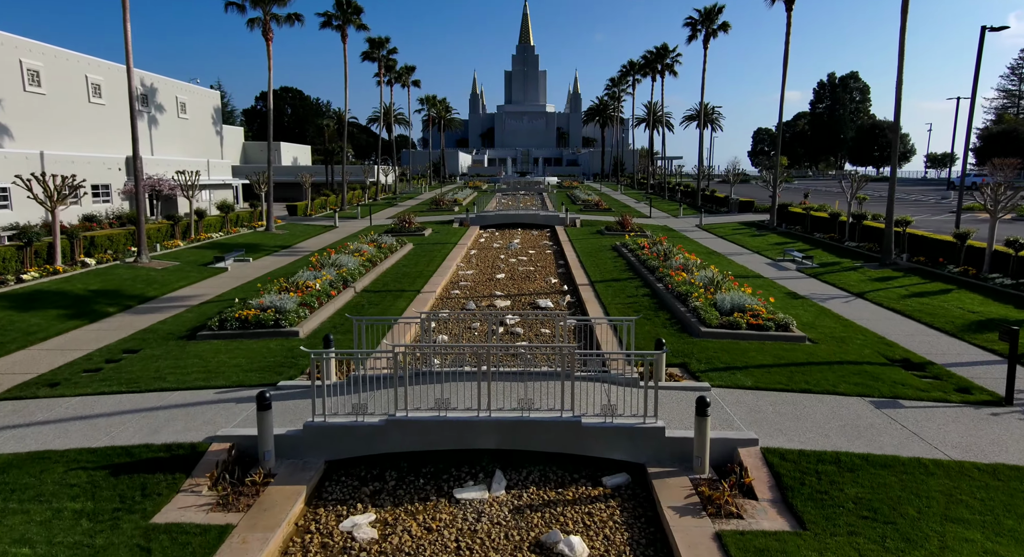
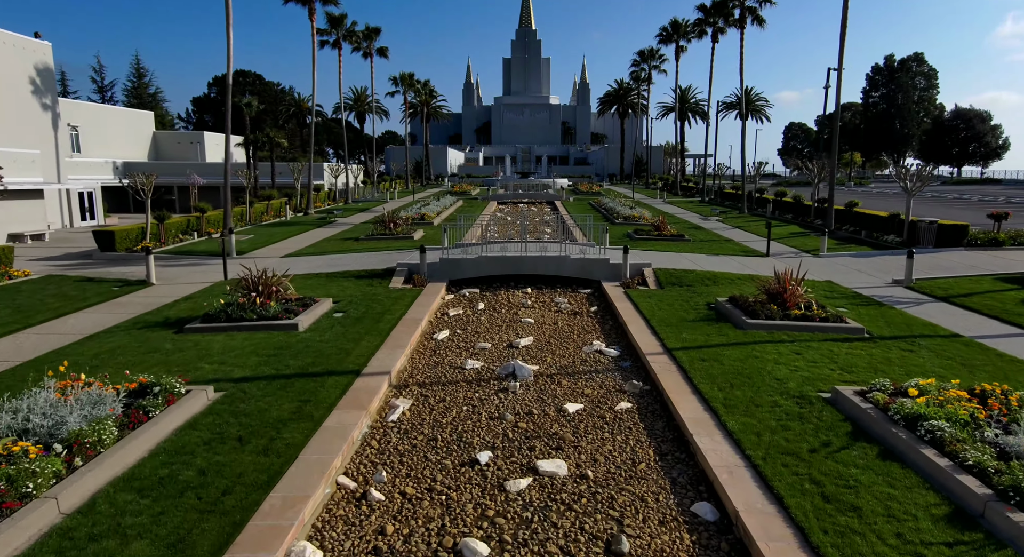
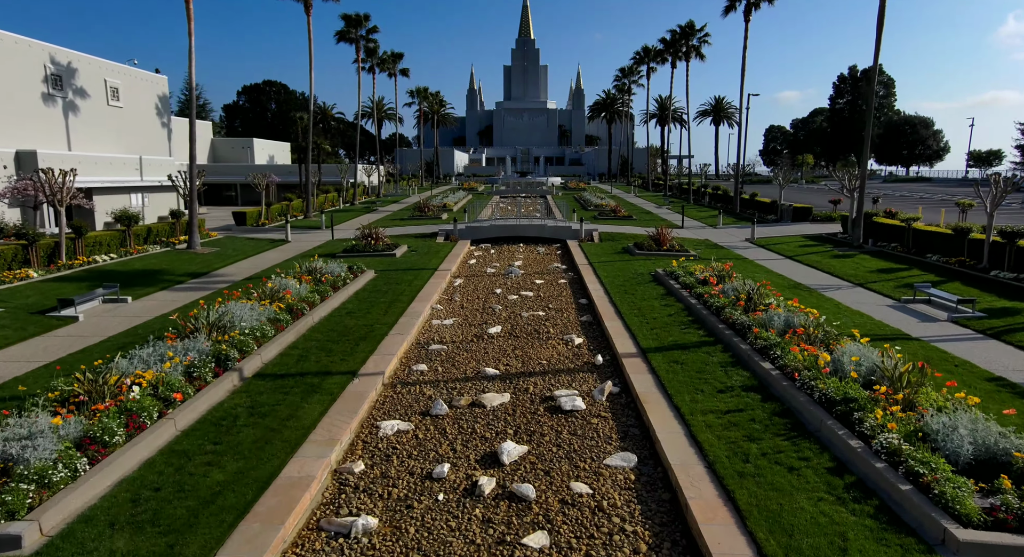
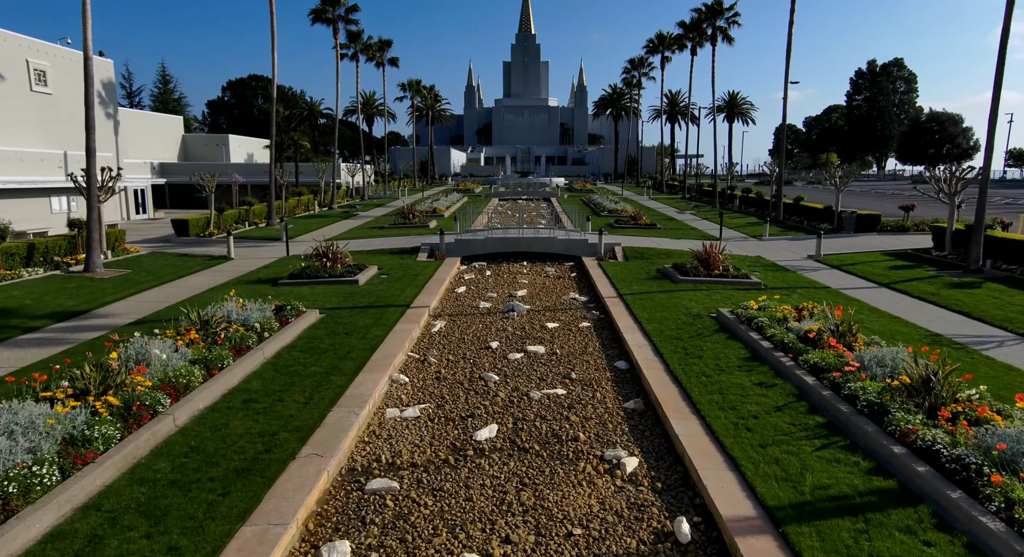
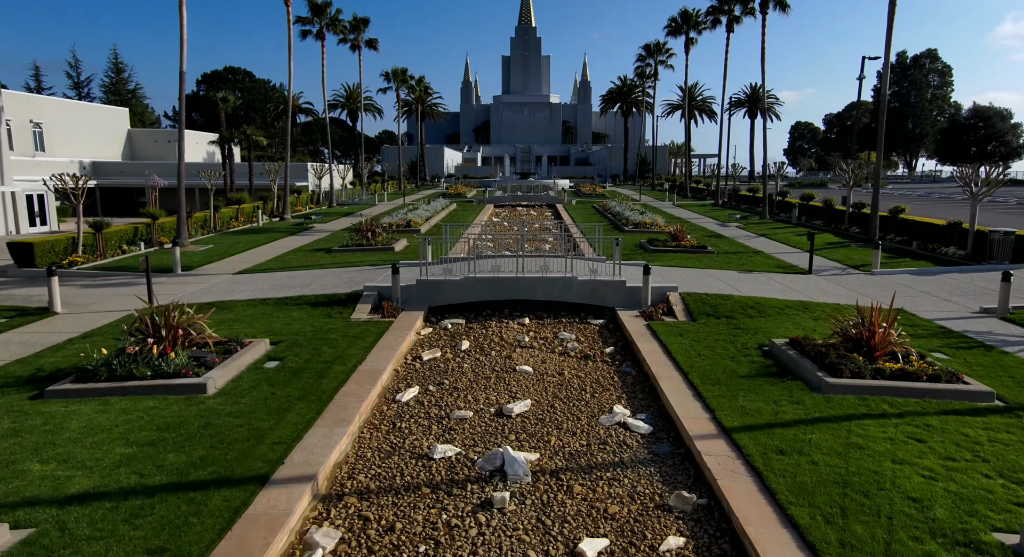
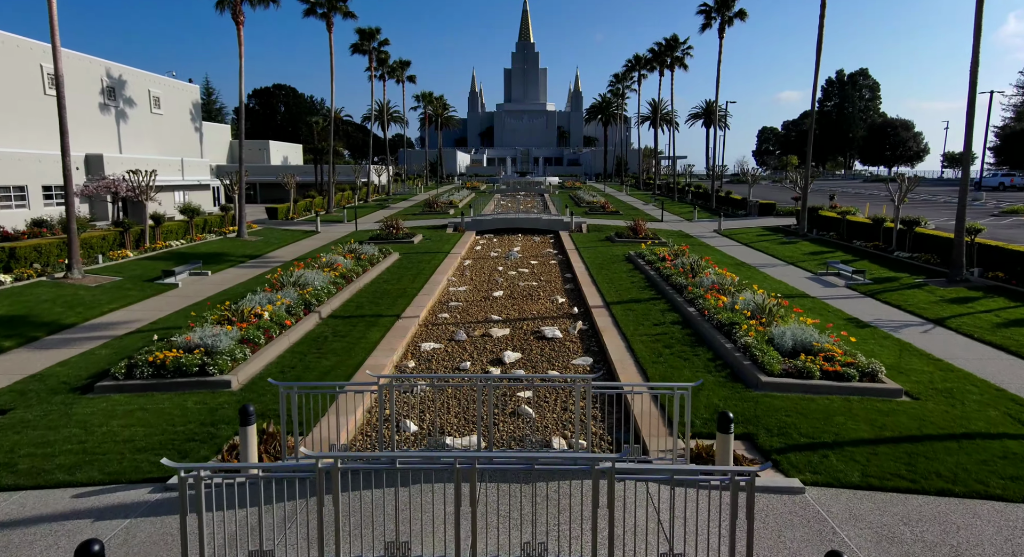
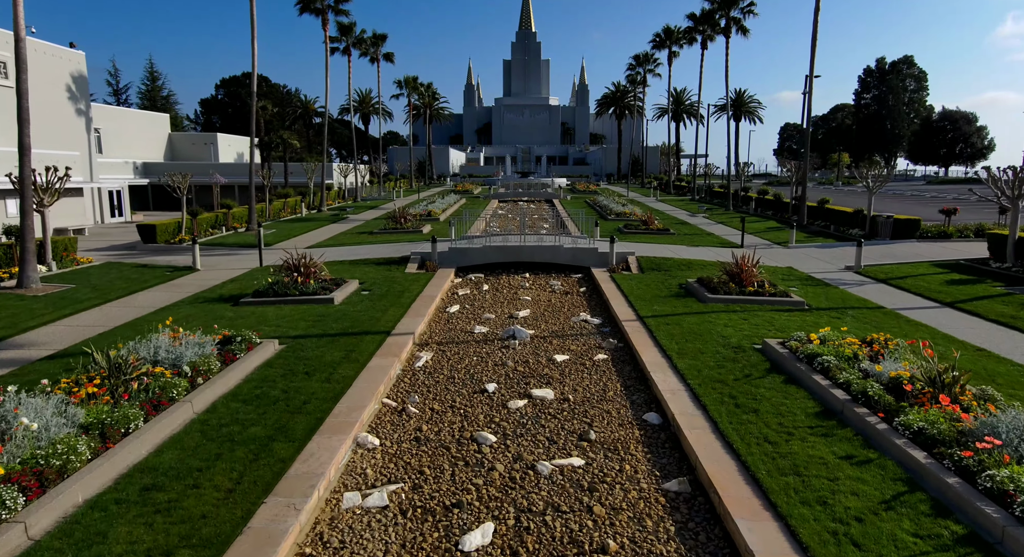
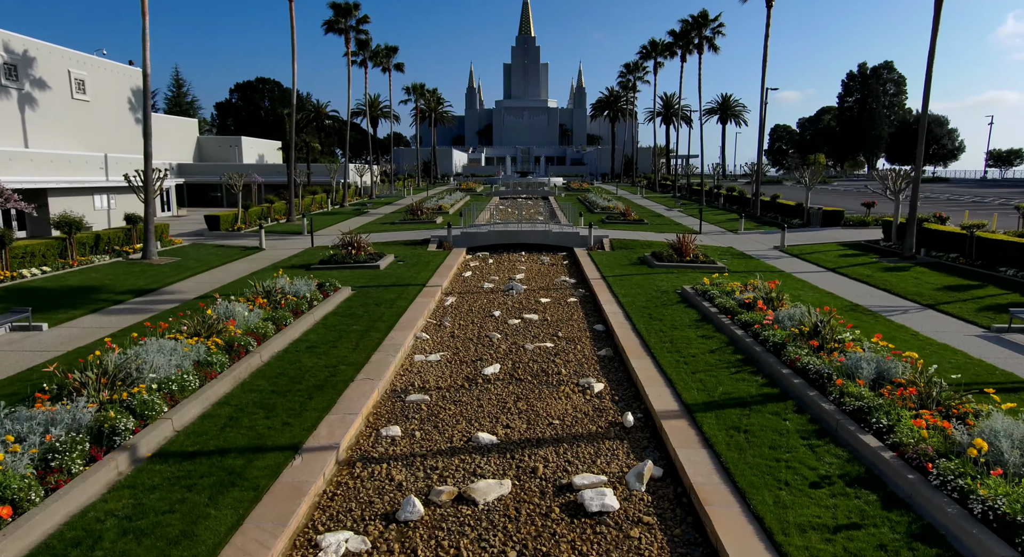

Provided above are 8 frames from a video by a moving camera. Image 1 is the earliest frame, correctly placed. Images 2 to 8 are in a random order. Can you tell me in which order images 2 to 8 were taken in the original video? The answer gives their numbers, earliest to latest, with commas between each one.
6, 3, 8, 4, 7, 2, 5
